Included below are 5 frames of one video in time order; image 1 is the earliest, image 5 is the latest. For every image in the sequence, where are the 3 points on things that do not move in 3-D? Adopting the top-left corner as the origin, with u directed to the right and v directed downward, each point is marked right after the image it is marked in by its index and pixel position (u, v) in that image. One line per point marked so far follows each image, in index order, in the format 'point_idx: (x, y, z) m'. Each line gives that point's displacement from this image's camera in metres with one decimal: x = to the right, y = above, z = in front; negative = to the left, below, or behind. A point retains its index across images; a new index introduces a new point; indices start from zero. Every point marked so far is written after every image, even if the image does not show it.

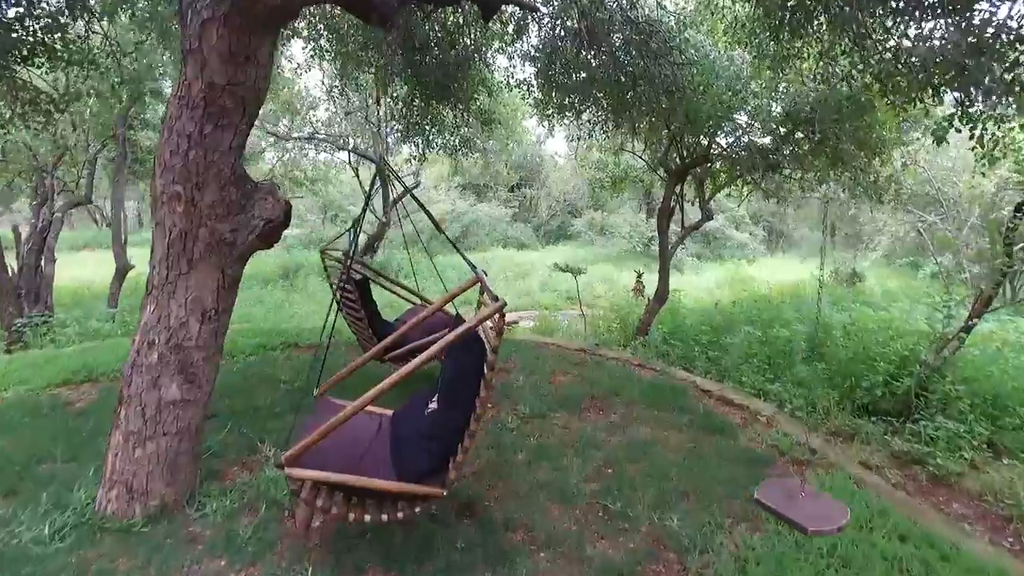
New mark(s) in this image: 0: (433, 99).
0: (-0.7, +1.7, +6.3) m
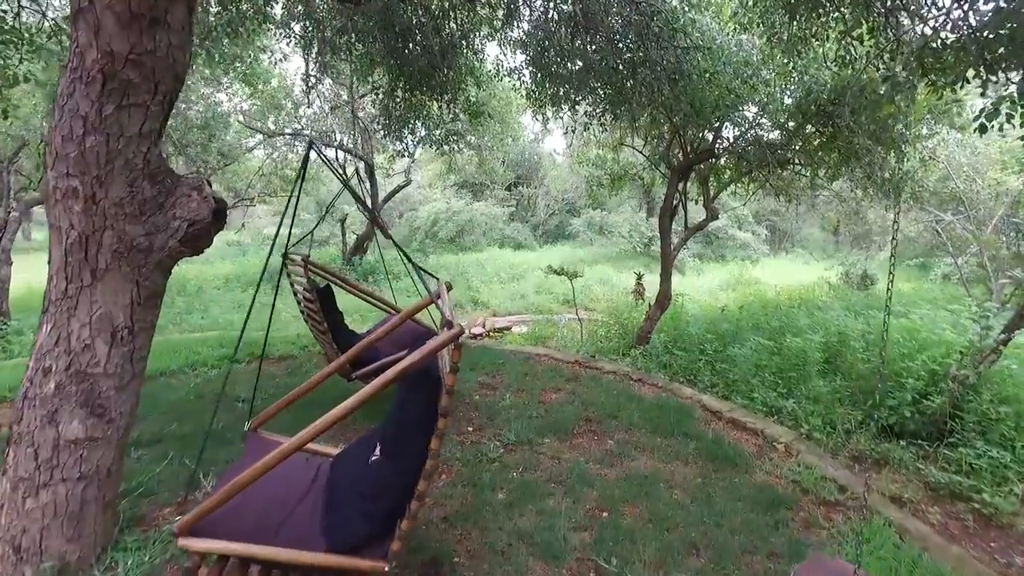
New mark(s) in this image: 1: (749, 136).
0: (-0.8, +1.7, +5.8) m
1: (+1.8, +1.2, +5.6) m
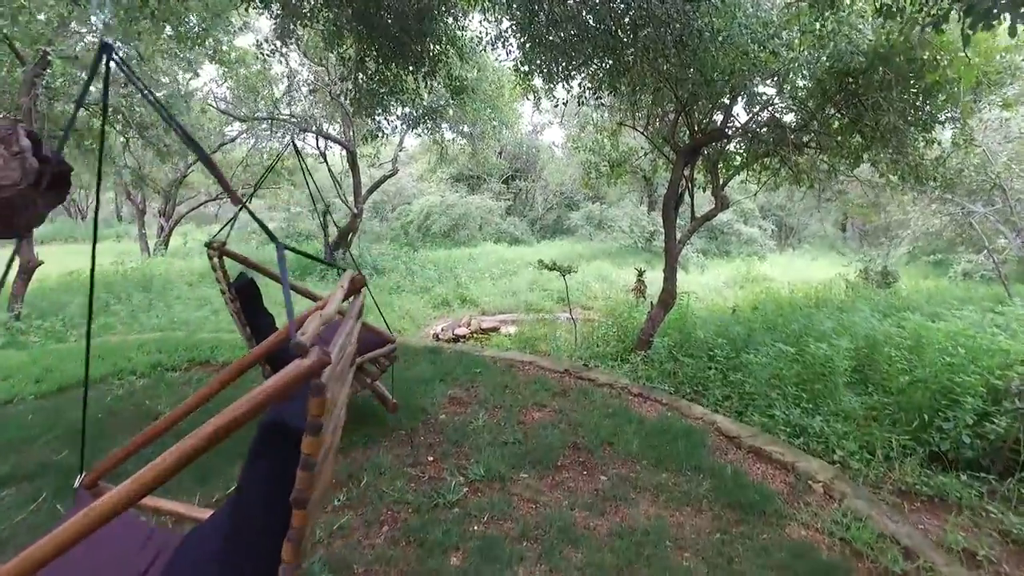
0: (-0.9, +1.7, +5.2) m
1: (+1.7, +1.2, +5.0) m
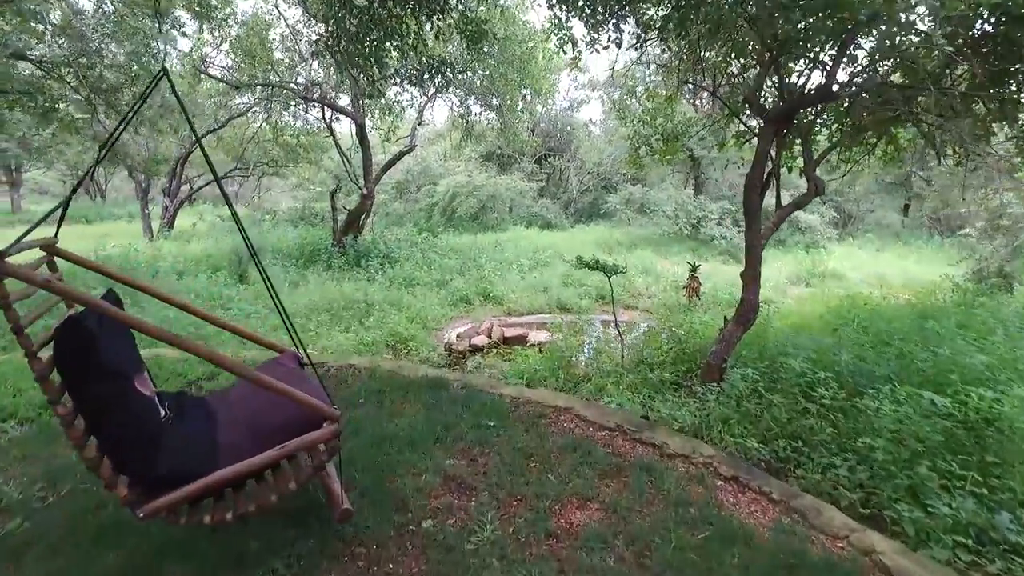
0: (-0.7, +1.7, +4.0) m
1: (+1.9, +1.1, +3.7) m
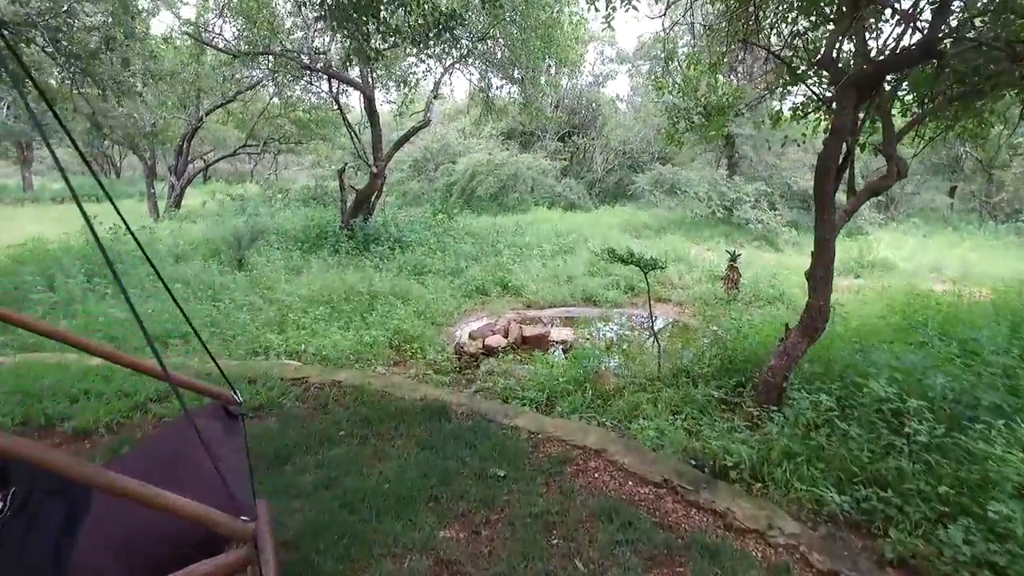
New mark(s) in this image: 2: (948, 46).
0: (-0.6, +1.7, +3.4) m
1: (+2.0, +1.1, +3.0) m
2: (+1.9, +1.0, +3.0) m
